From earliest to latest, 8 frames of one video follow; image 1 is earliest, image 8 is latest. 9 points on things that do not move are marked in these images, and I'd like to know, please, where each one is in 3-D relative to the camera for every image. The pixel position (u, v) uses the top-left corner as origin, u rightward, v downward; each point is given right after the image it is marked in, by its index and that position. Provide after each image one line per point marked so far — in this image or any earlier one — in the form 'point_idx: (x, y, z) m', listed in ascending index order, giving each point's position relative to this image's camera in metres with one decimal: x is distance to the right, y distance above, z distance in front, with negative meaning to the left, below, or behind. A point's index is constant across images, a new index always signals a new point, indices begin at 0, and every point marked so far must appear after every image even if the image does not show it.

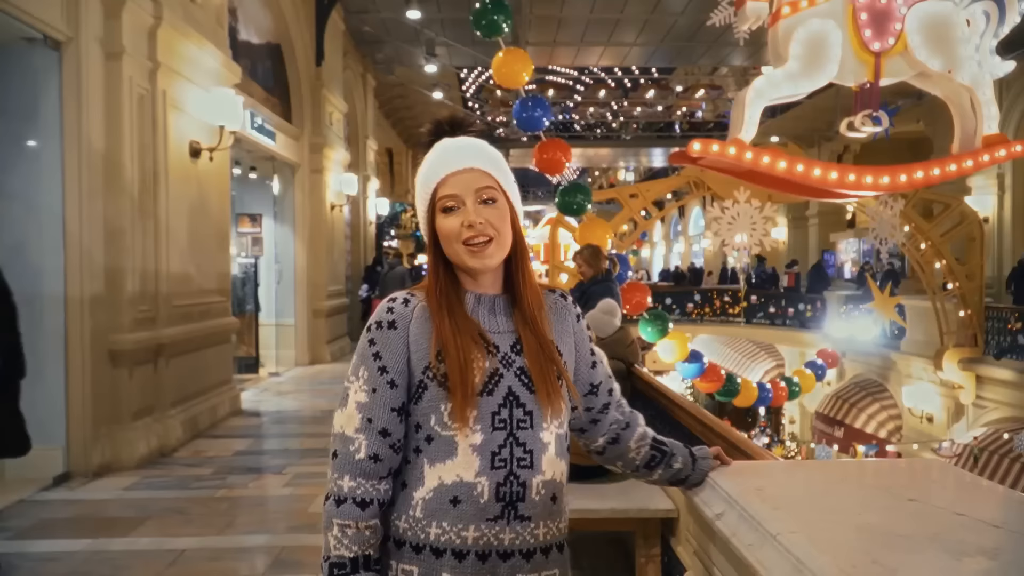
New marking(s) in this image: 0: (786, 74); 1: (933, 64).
0: (+1.6, +1.2, +5.2) m
1: (+2.5, +1.3, +5.3) m
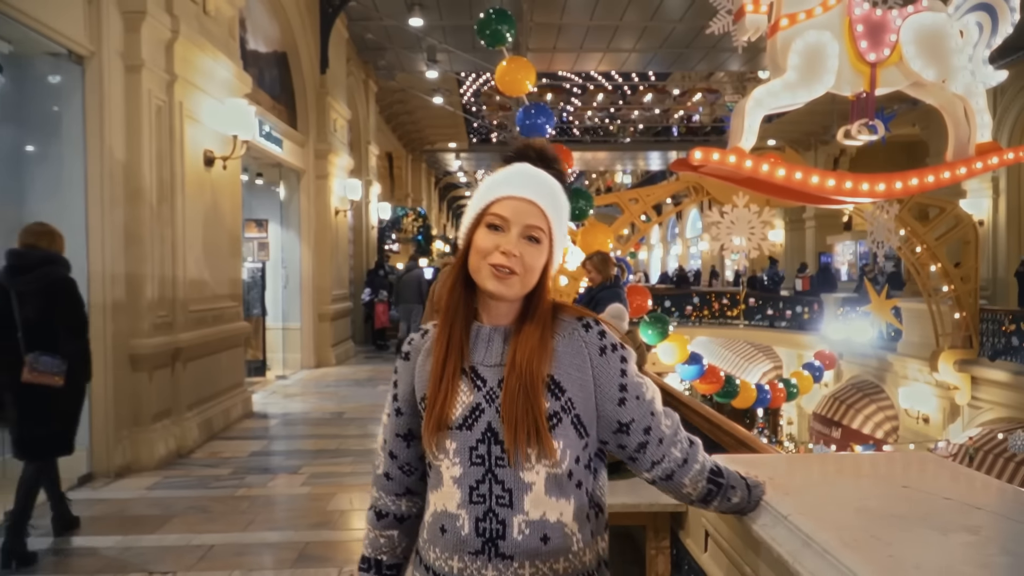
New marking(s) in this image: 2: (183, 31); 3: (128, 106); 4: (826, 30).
0: (+1.6, +1.2, +5.3) m
1: (+2.5, +1.3, +5.4) m
2: (-1.9, +1.5, +5.3) m
3: (-2.1, +1.0, +4.9) m
4: (+1.8, +1.5, +5.3) m
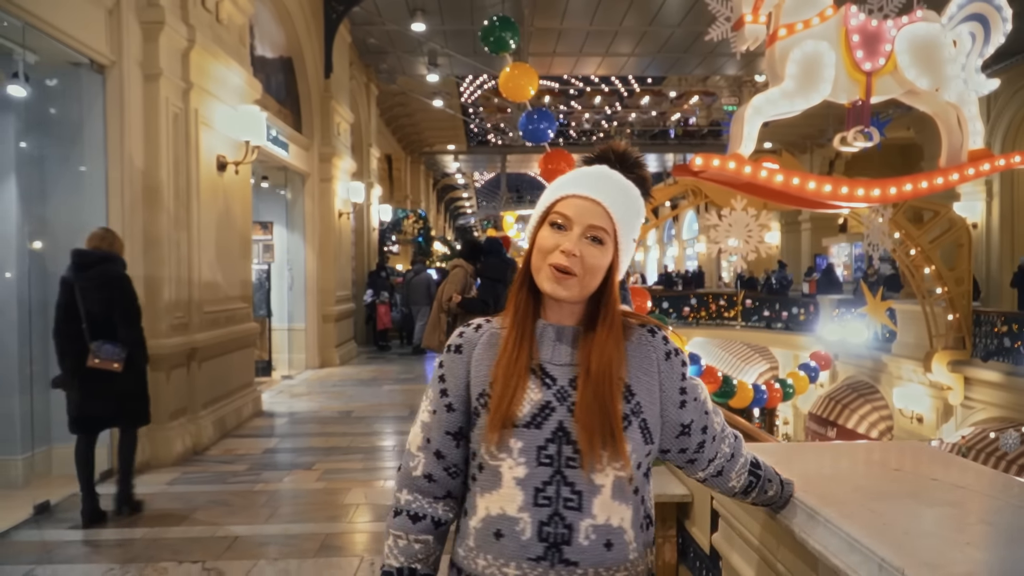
0: (+1.6, +1.2, +5.5) m
1: (+2.5, +1.3, +5.6) m
2: (-1.9, +1.5, +5.4) m
3: (-2.0, +1.0, +5.0) m
4: (+1.9, +1.5, +5.5) m
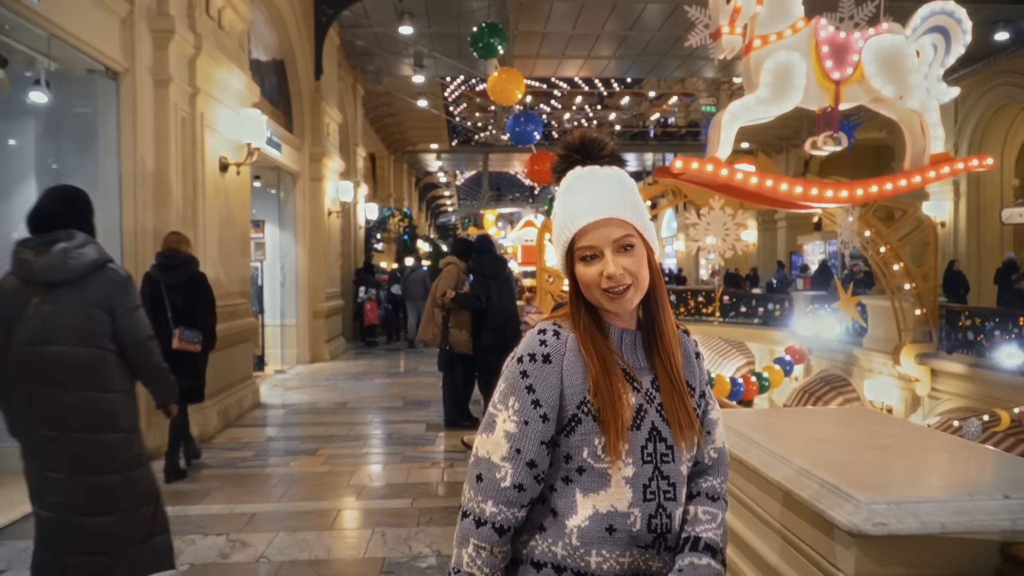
0: (+1.6, +1.2, +5.8) m
1: (+2.5, +1.3, +6.0) m
2: (-1.9, +1.5, +5.7) m
3: (-2.1, +1.0, +5.3) m
4: (+1.8, +1.5, +5.8) m
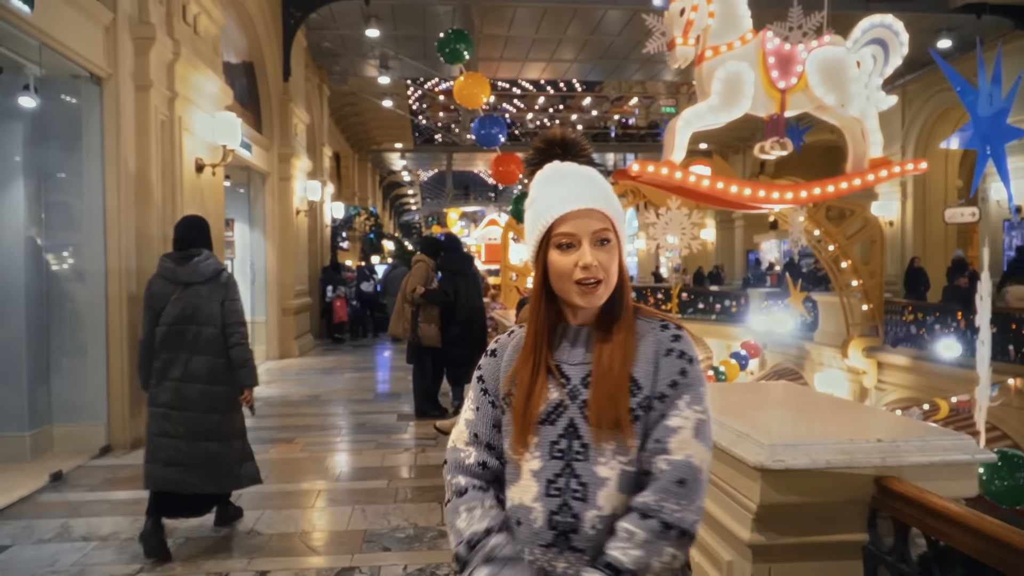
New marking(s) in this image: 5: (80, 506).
0: (+1.4, +1.3, +6.2) m
1: (+2.2, +1.3, +6.4) m
2: (-2.2, +1.5, +5.9) m
3: (-2.3, +1.0, +5.5) m
4: (+1.6, +1.6, +6.2) m
5: (-1.9, -1.0, +4.0) m
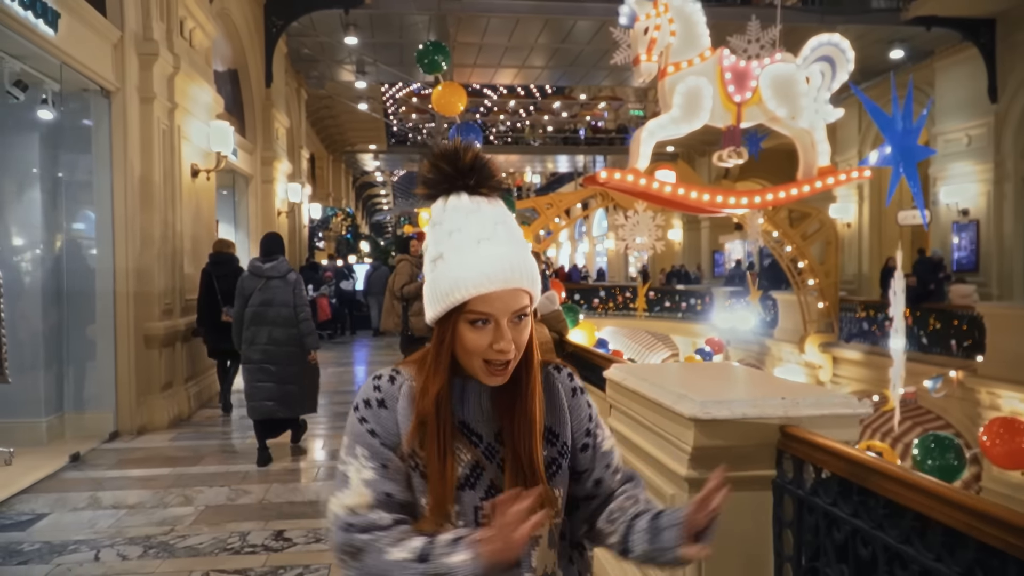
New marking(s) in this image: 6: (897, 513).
0: (+1.2, +1.3, +6.7) m
1: (+2.1, +1.4, +6.9) m
2: (-2.3, +1.6, +6.3) m
3: (-2.4, +1.0, +5.9) m
4: (+1.4, +1.6, +6.8) m
5: (-2.0, -1.0, +4.4) m
6: (+0.7, -0.4, +1.6) m
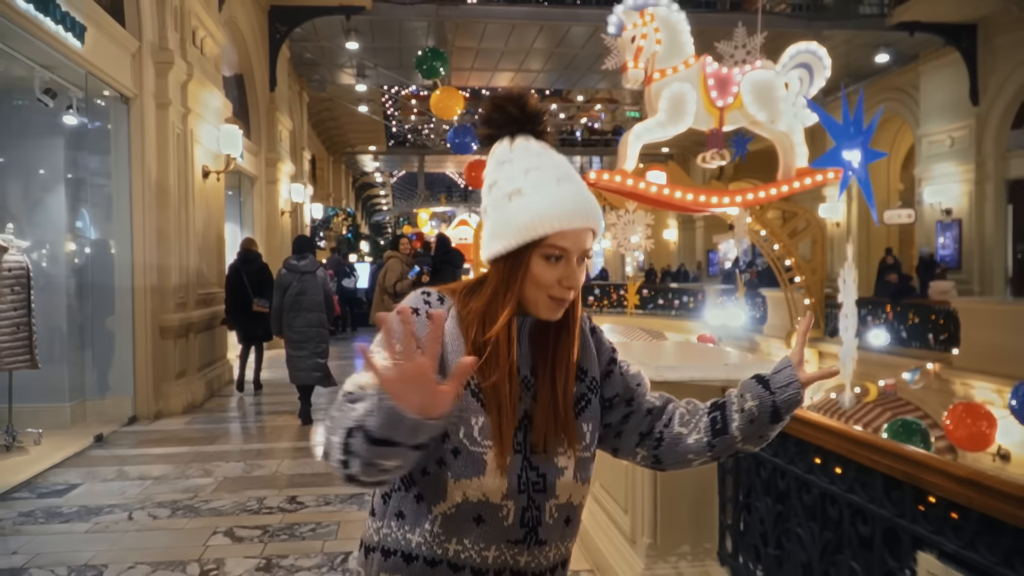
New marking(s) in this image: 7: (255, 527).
0: (+1.1, +1.3, +7.1) m
1: (+2.0, +1.4, +7.3) m
2: (-2.4, +1.6, +6.7) m
3: (-2.5, +1.1, +6.3) m
4: (+1.4, +1.6, +7.1) m
5: (-2.1, -0.9, +4.8) m
6: (+0.6, -0.4, +2.0) m
7: (-1.0, -0.9, +3.4) m
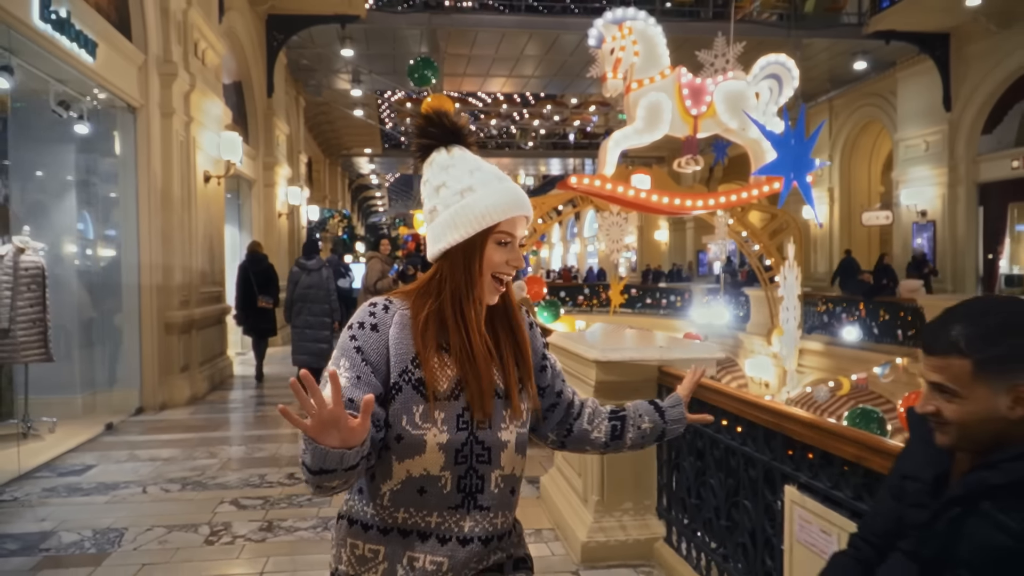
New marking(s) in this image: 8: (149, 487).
0: (+1.0, +1.3, +7.5) m
1: (+1.9, +1.4, +7.7) m
2: (-2.5, +1.6, +7.1) m
3: (-2.6, +1.1, +6.7) m
4: (+1.3, +1.6, +7.5) m
5: (-2.2, -0.9, +5.2) m
6: (+0.5, -0.3, +2.4) m
7: (-1.1, -0.9, +3.8) m
8: (-1.6, -0.9, +4.0) m
